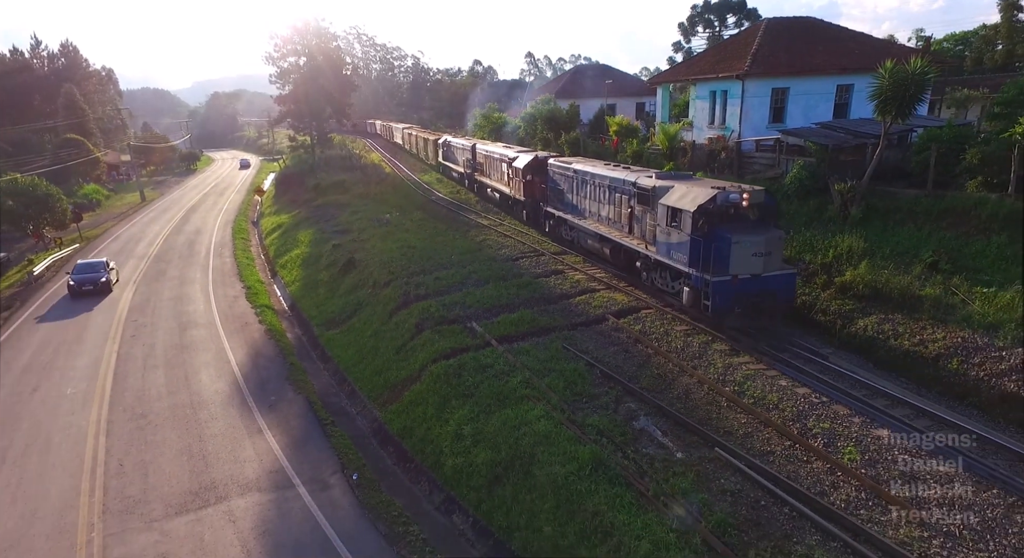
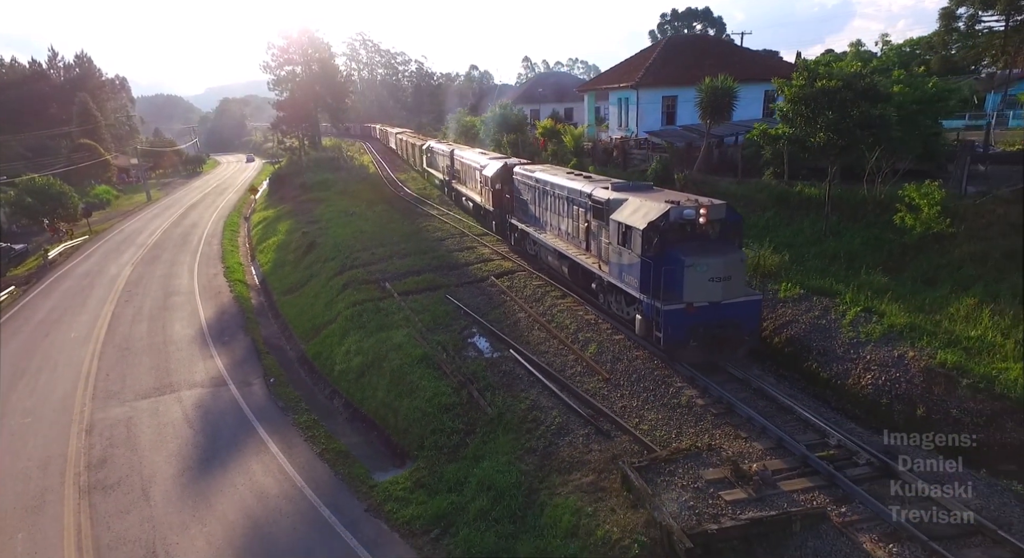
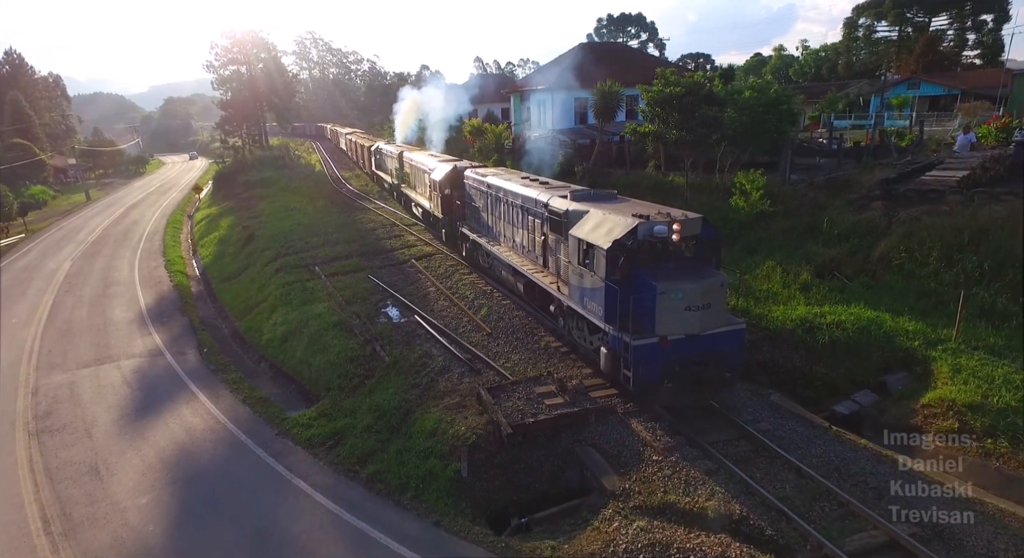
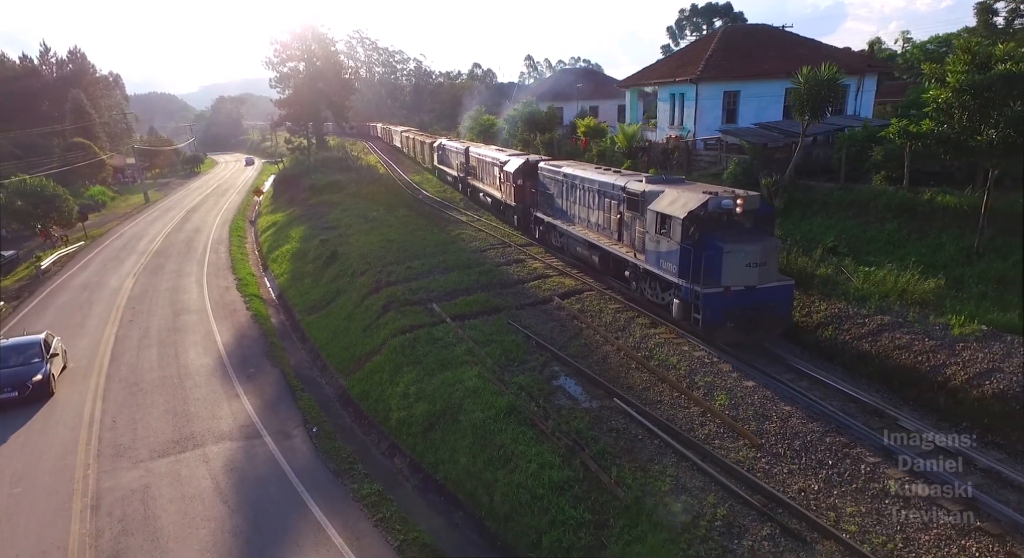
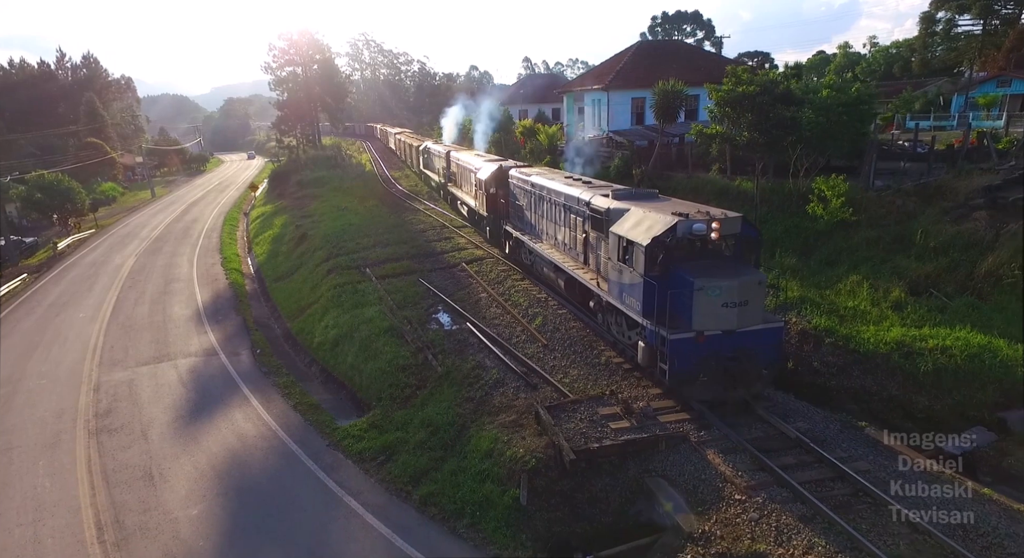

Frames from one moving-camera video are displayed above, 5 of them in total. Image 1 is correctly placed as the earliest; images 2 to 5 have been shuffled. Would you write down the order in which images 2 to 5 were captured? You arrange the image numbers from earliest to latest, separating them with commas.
4, 2, 5, 3
